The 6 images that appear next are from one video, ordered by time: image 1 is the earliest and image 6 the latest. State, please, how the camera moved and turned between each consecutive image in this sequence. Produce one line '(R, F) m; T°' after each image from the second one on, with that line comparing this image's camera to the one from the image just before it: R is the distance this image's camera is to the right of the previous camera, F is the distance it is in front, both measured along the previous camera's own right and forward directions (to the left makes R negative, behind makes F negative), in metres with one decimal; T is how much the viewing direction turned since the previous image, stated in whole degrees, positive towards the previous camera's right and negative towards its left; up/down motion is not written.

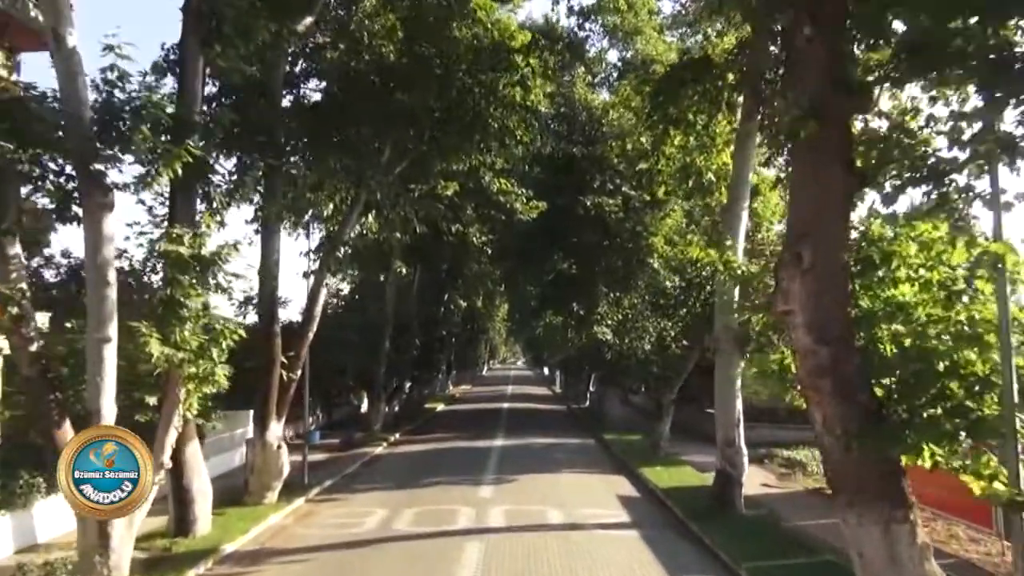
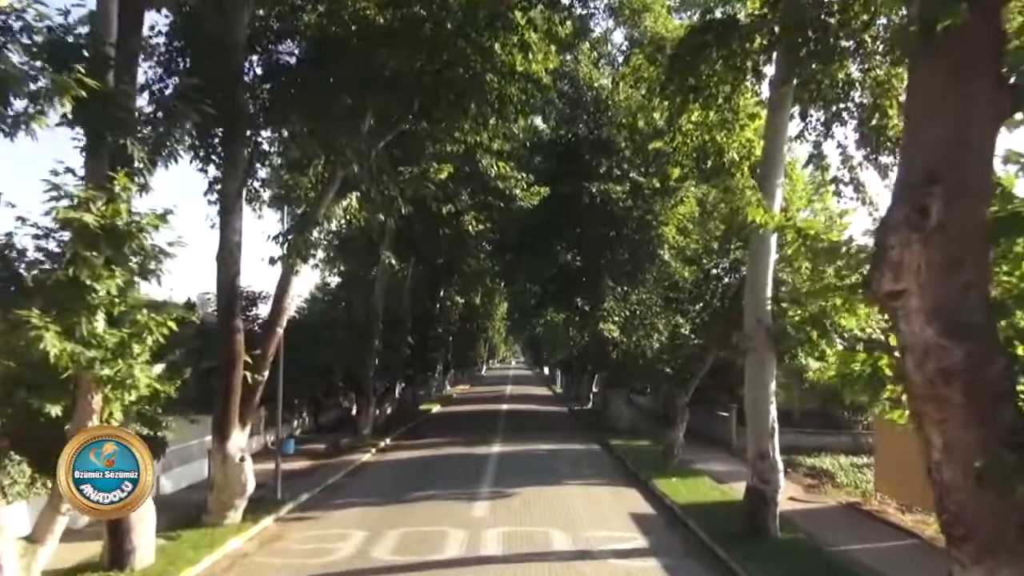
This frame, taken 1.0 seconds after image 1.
(0.0, +2.4) m; 0°
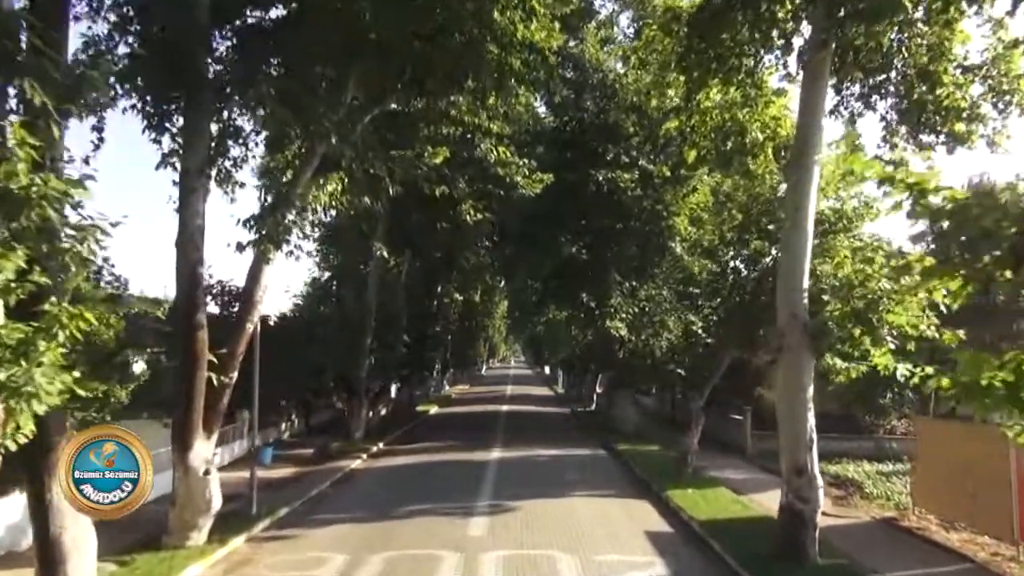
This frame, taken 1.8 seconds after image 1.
(0.0, +1.9) m; 0°
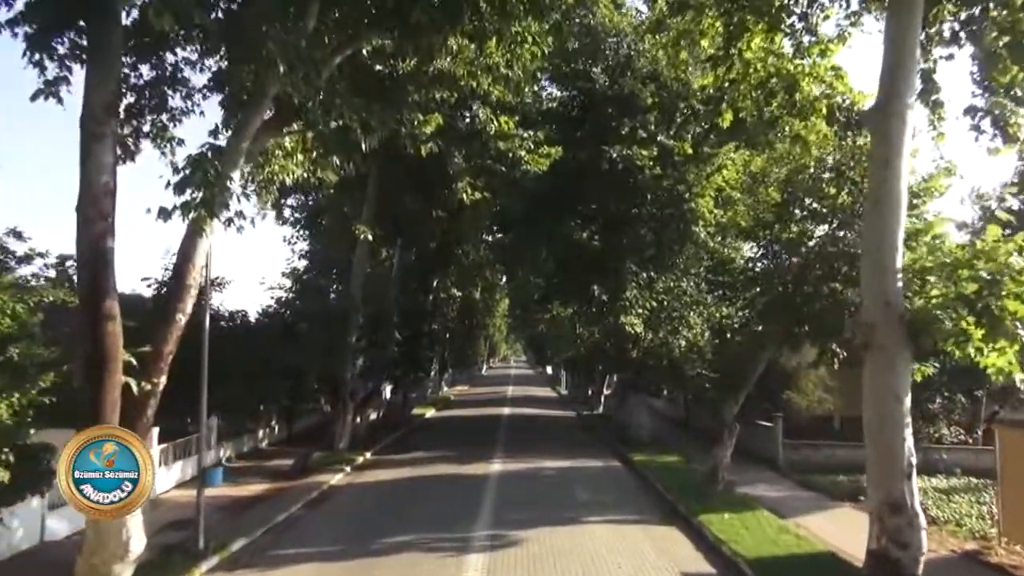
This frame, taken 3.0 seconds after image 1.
(-0.1, +3.2) m; 0°
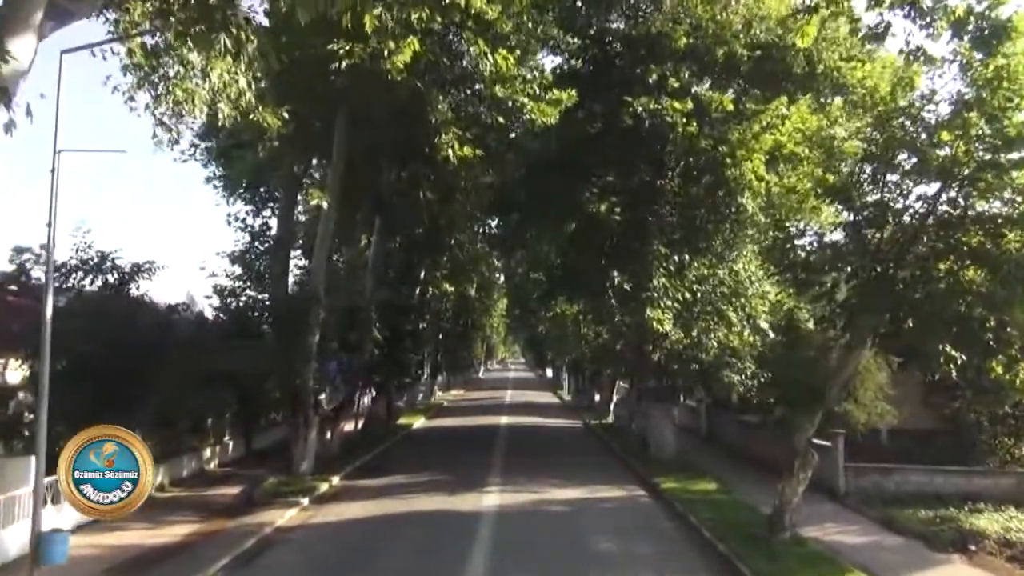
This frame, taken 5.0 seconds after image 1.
(0.0, +5.0) m; 0°
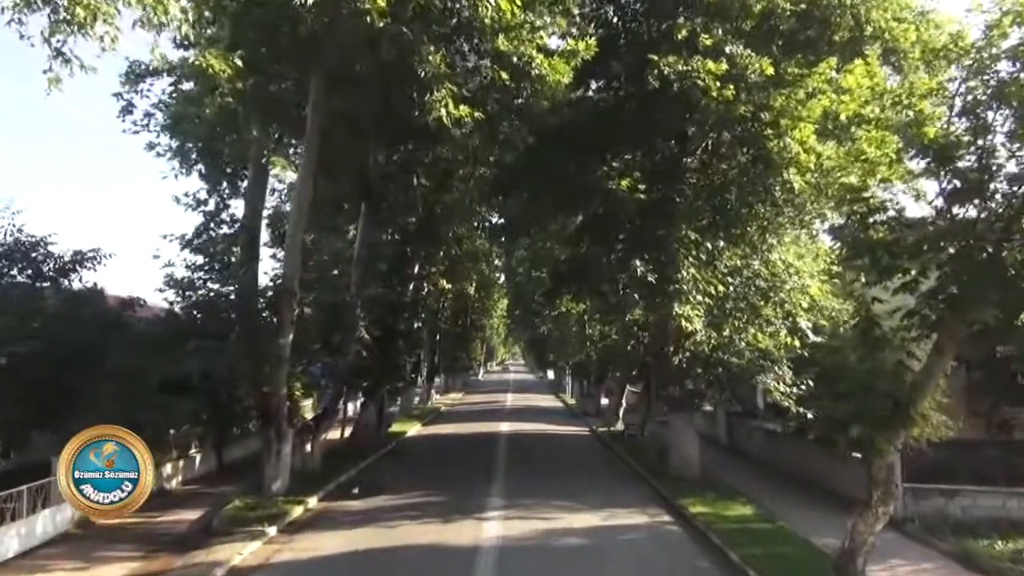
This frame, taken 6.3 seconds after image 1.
(-0.1, +3.0) m; 0°
